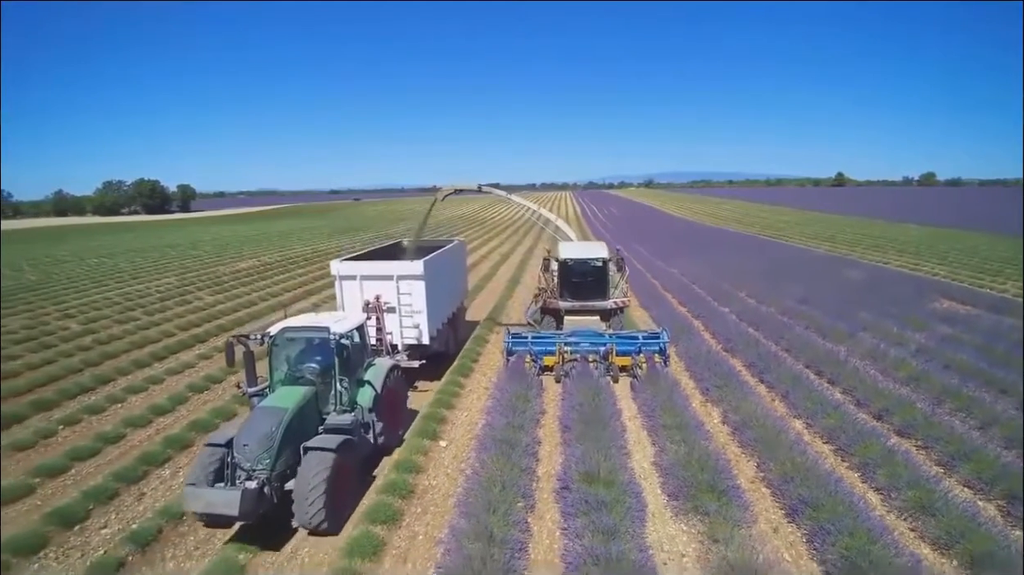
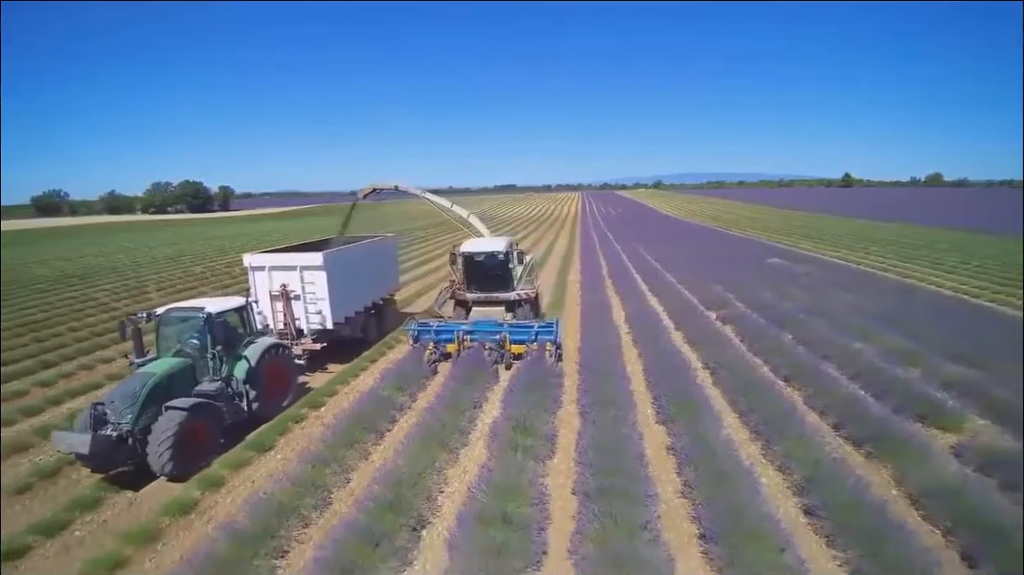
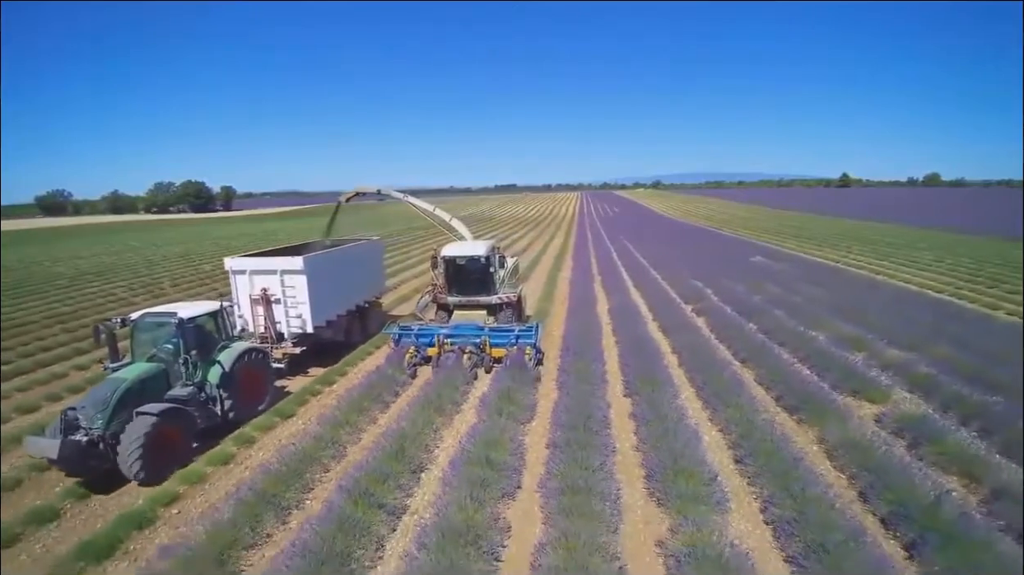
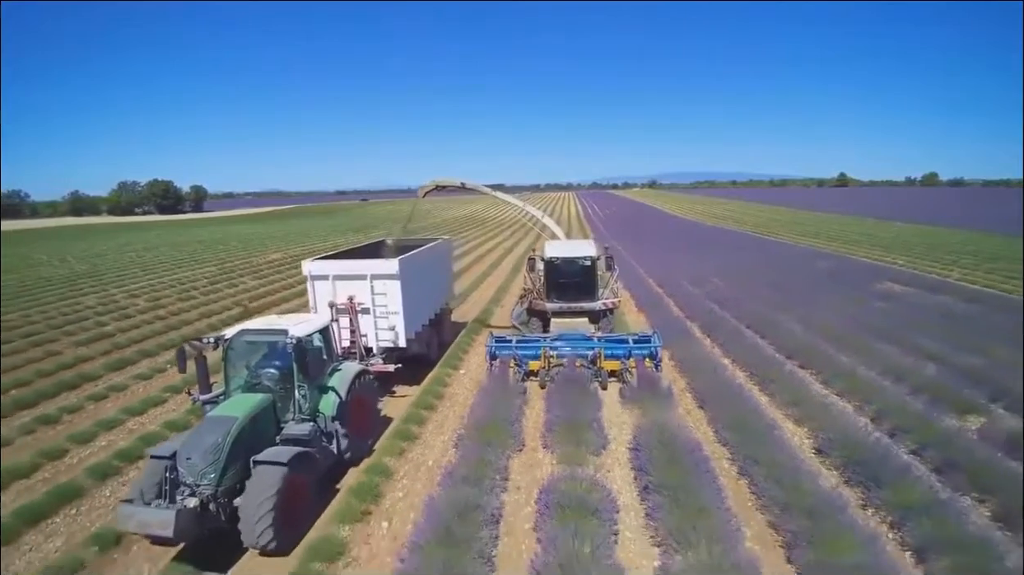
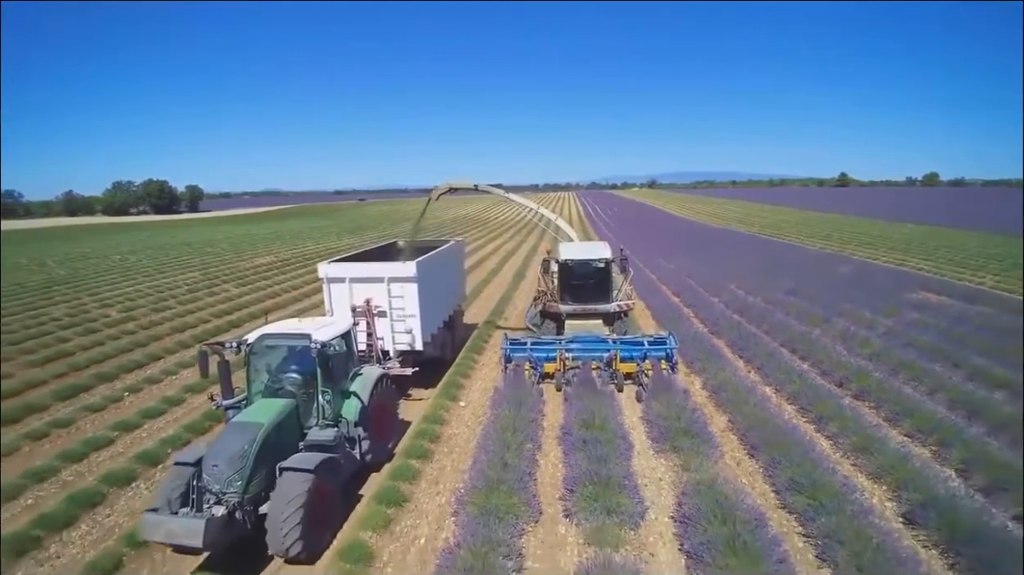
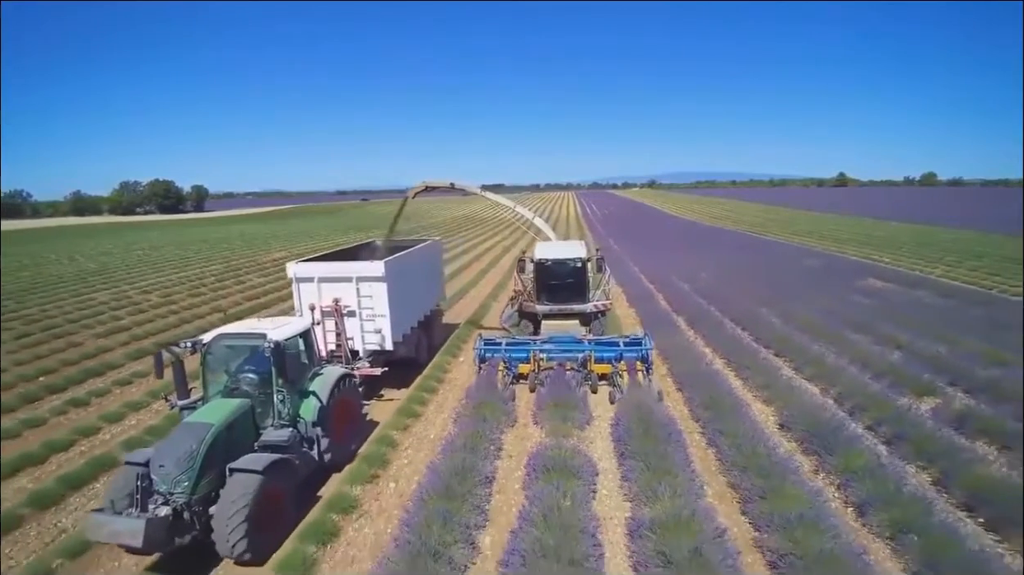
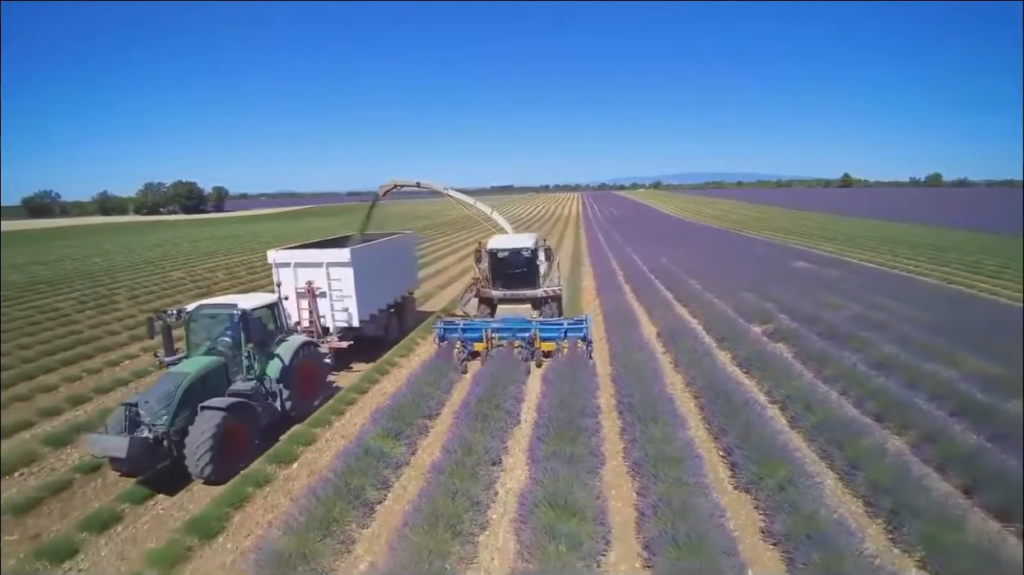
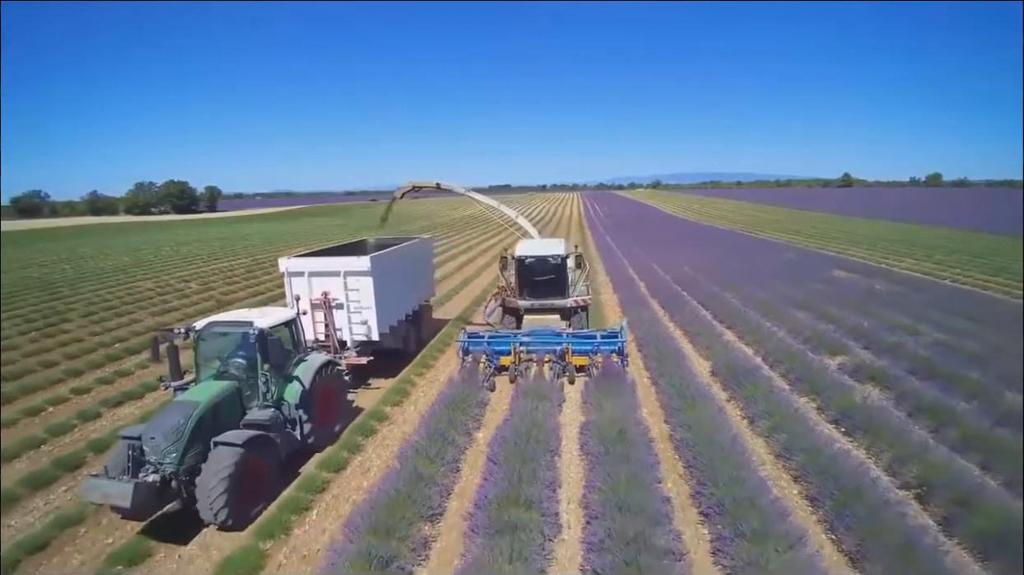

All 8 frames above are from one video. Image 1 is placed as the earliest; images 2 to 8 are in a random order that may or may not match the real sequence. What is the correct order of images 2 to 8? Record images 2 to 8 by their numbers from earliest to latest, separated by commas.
5, 4, 6, 8, 7, 2, 3
